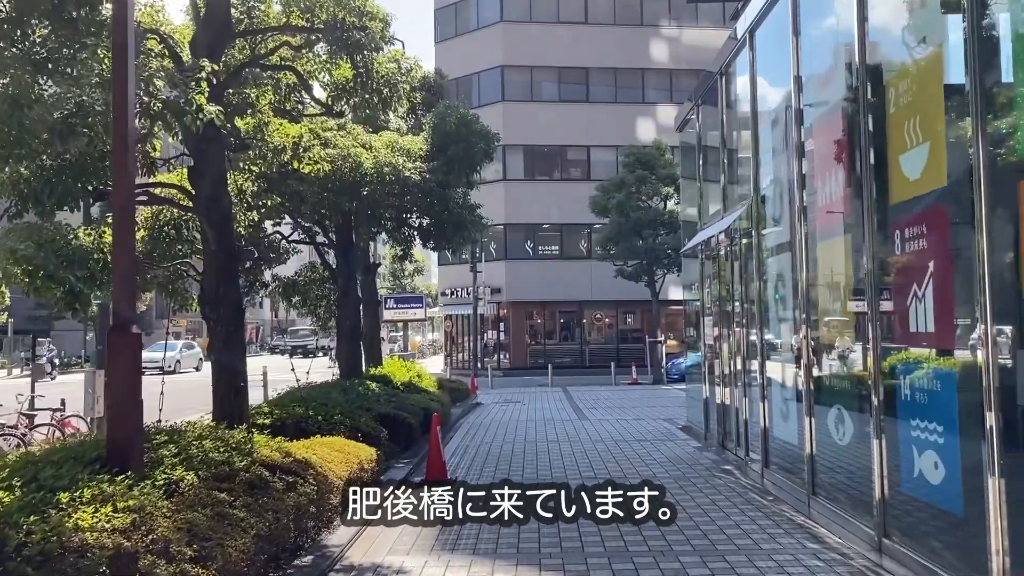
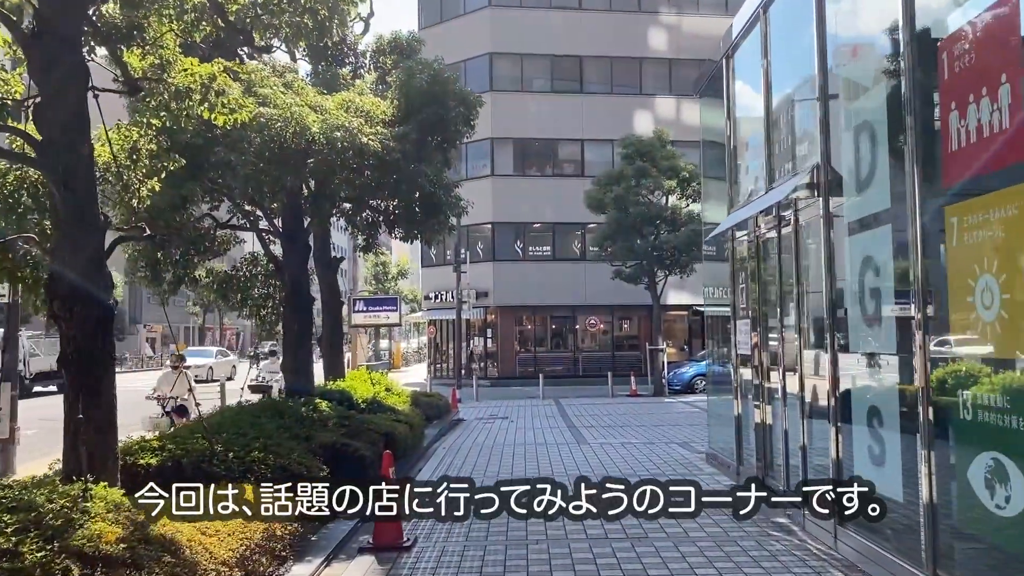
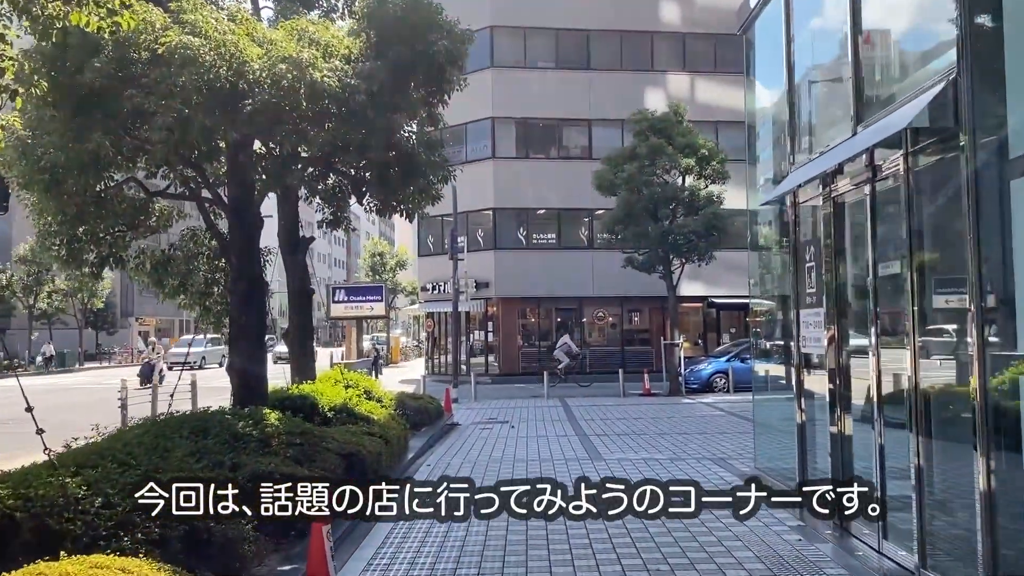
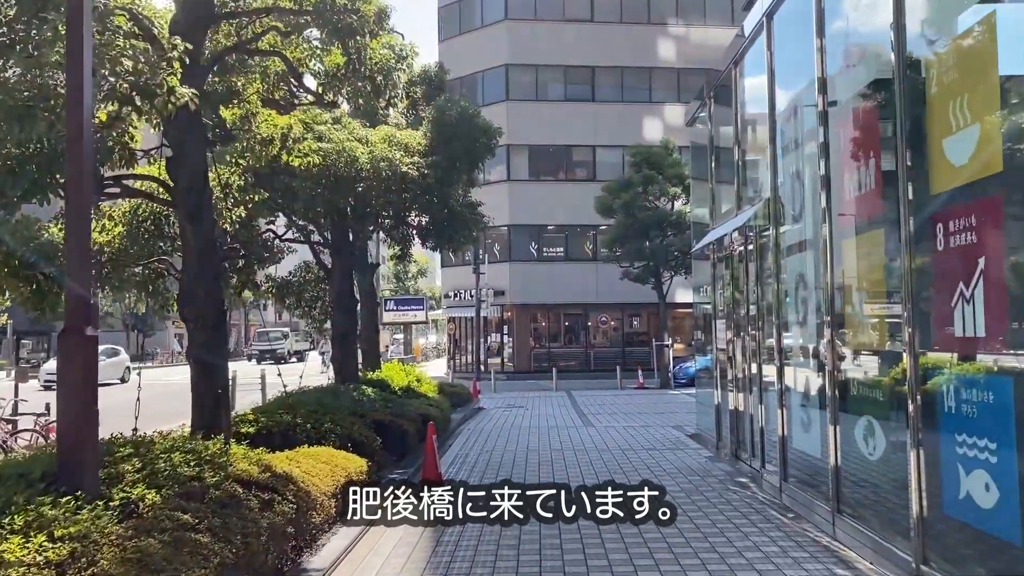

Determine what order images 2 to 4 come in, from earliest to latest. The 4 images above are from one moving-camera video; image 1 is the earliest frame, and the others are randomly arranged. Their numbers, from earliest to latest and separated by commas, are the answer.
4, 2, 3
